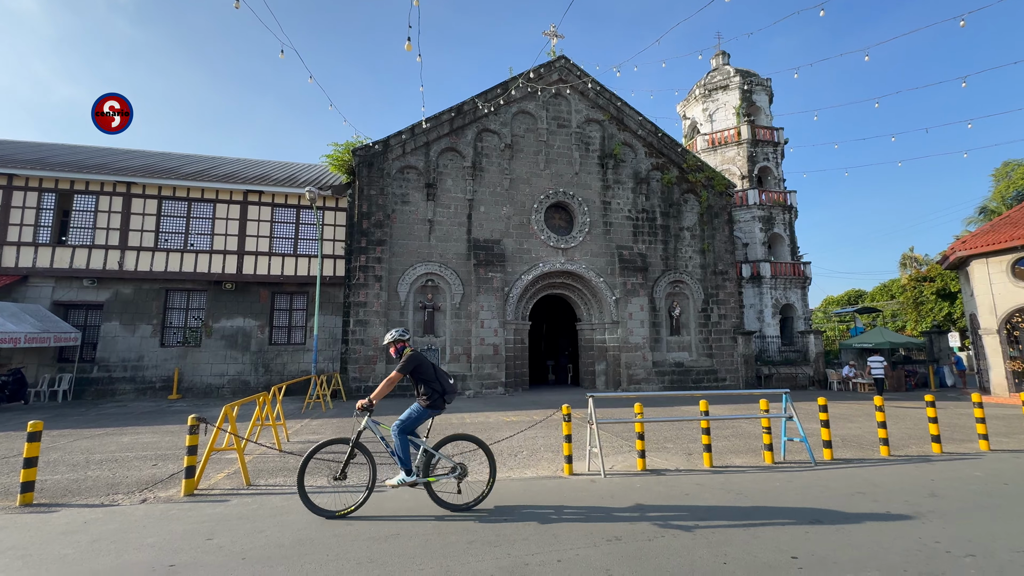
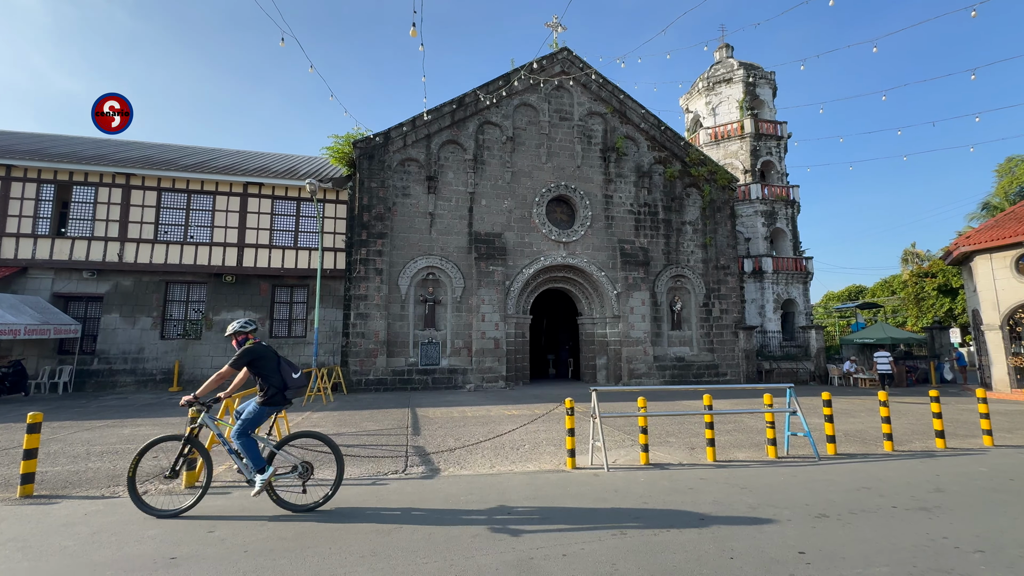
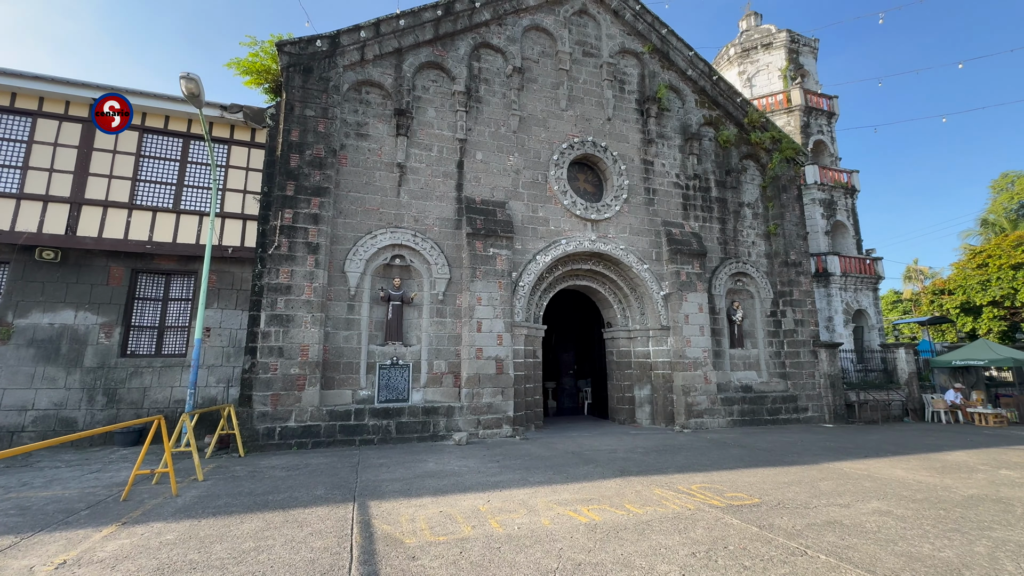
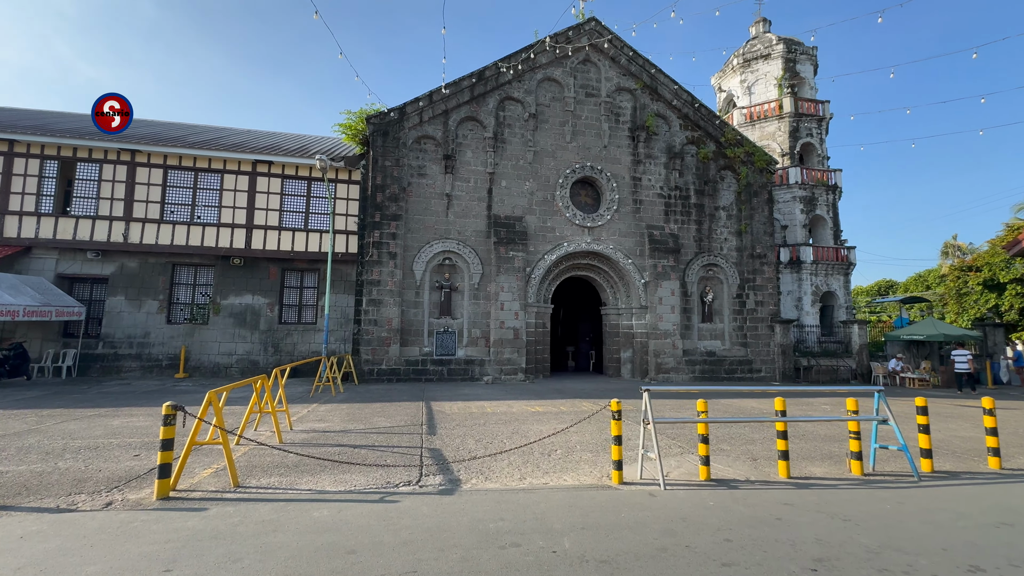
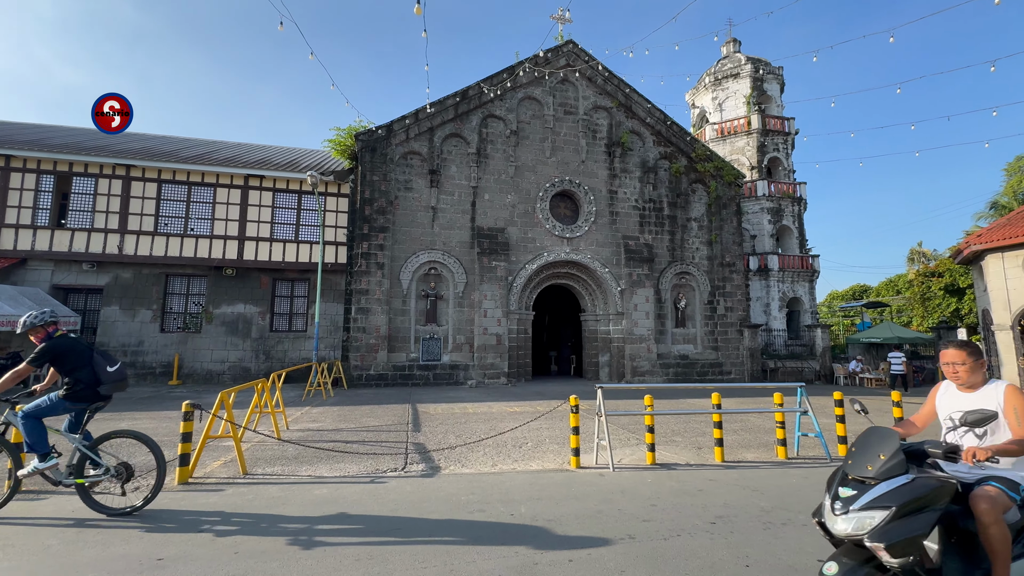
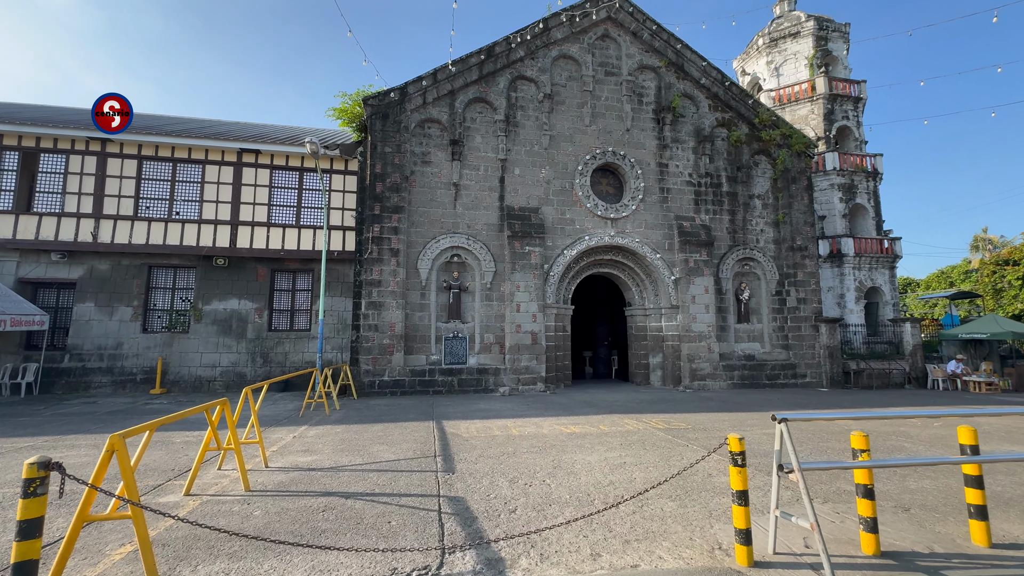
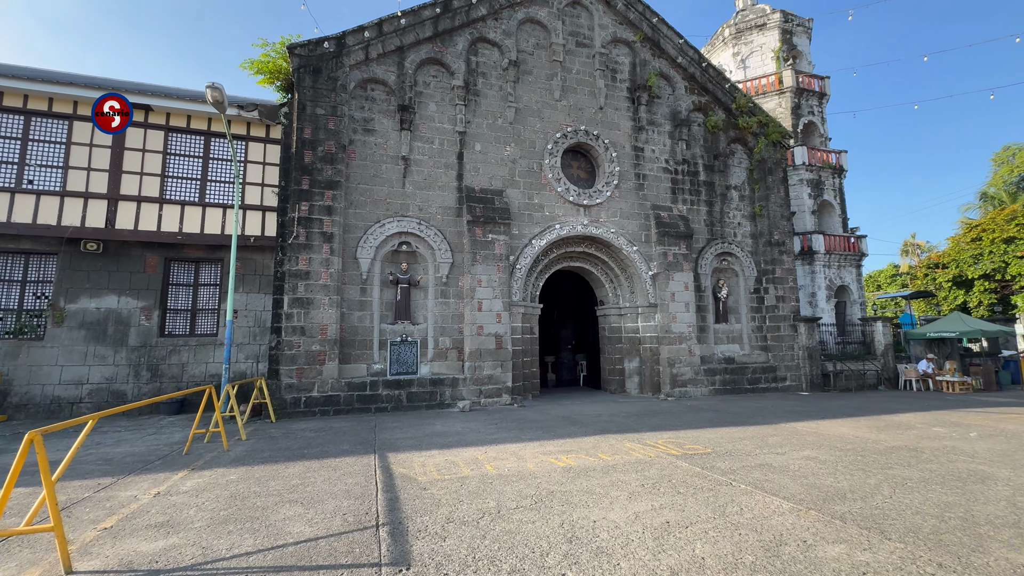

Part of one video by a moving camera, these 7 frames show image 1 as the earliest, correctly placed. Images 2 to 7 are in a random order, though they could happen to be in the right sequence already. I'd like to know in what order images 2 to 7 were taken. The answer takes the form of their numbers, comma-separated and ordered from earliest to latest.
2, 5, 4, 6, 7, 3
